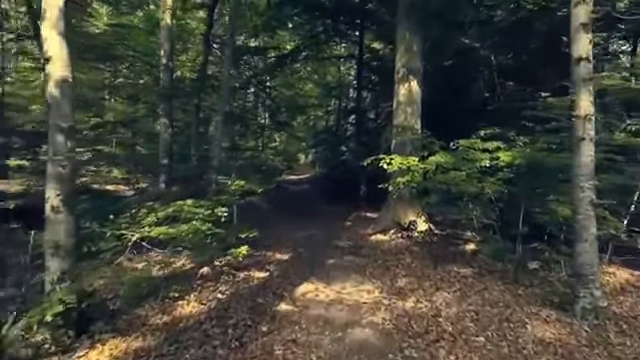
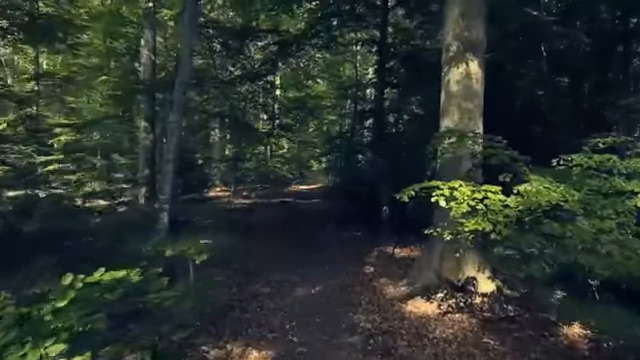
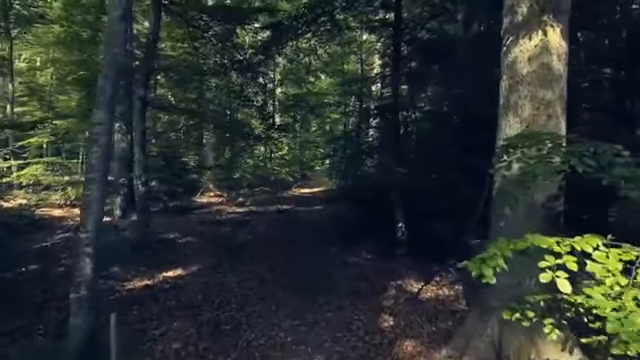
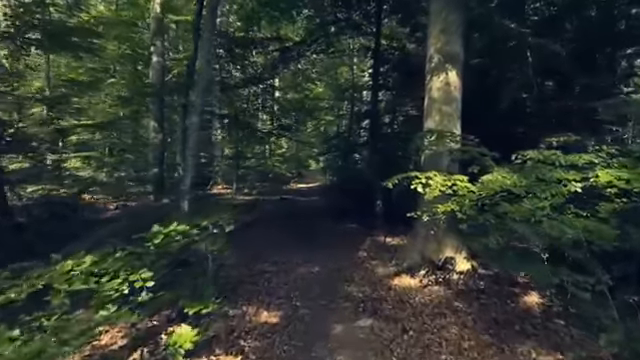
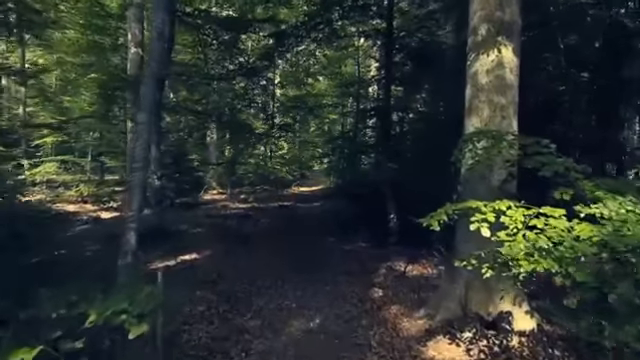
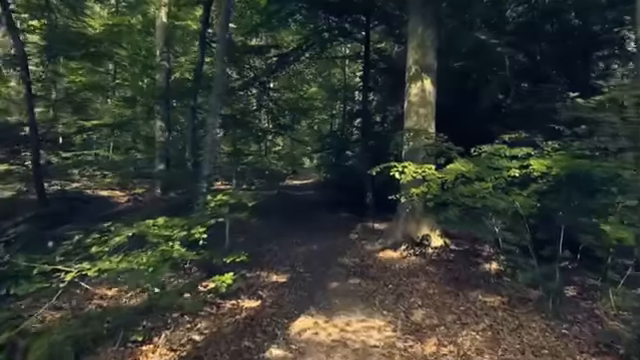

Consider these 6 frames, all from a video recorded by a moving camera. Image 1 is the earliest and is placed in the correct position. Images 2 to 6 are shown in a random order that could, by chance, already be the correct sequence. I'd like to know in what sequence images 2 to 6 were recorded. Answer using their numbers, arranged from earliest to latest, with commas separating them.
6, 4, 2, 5, 3
